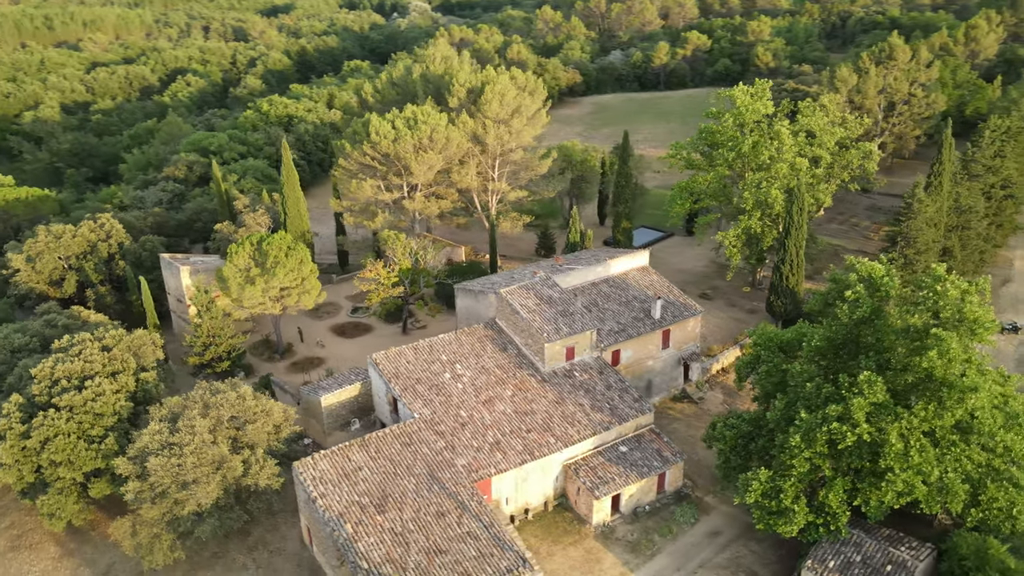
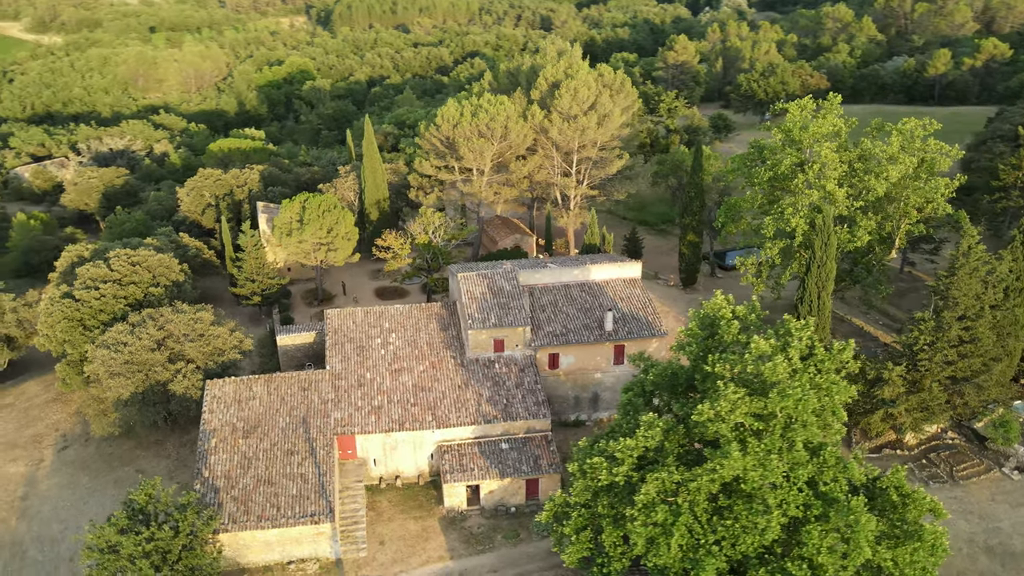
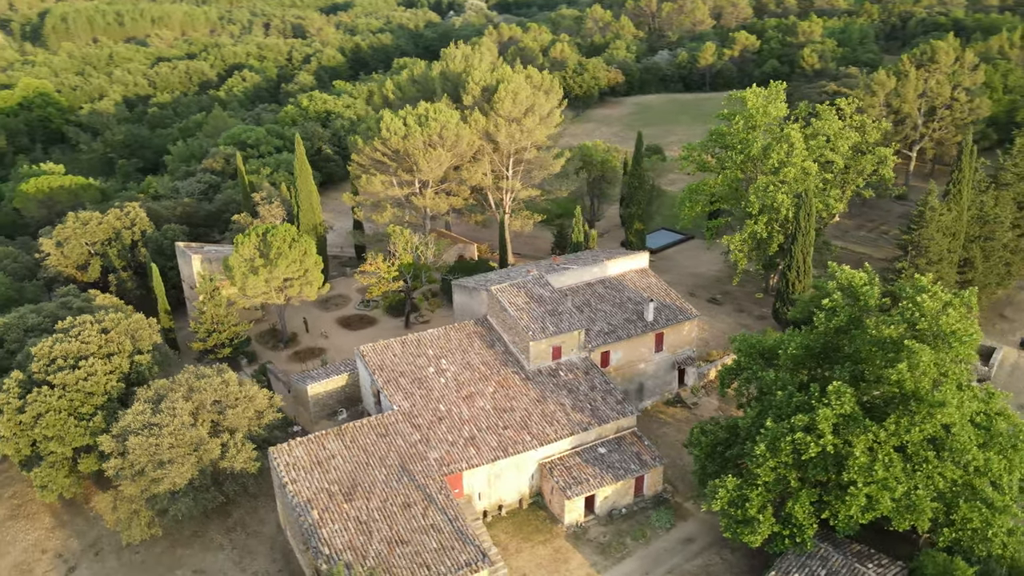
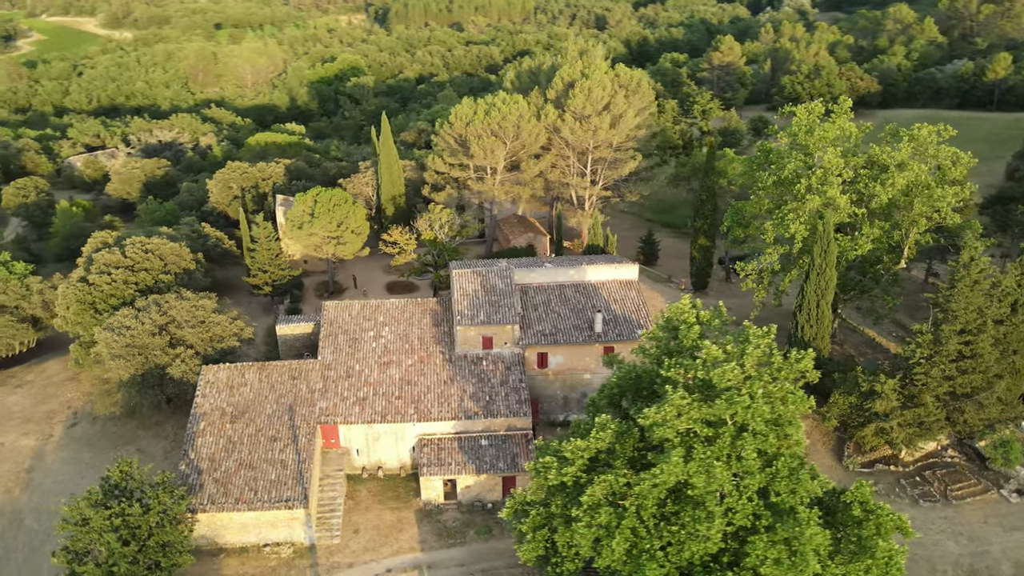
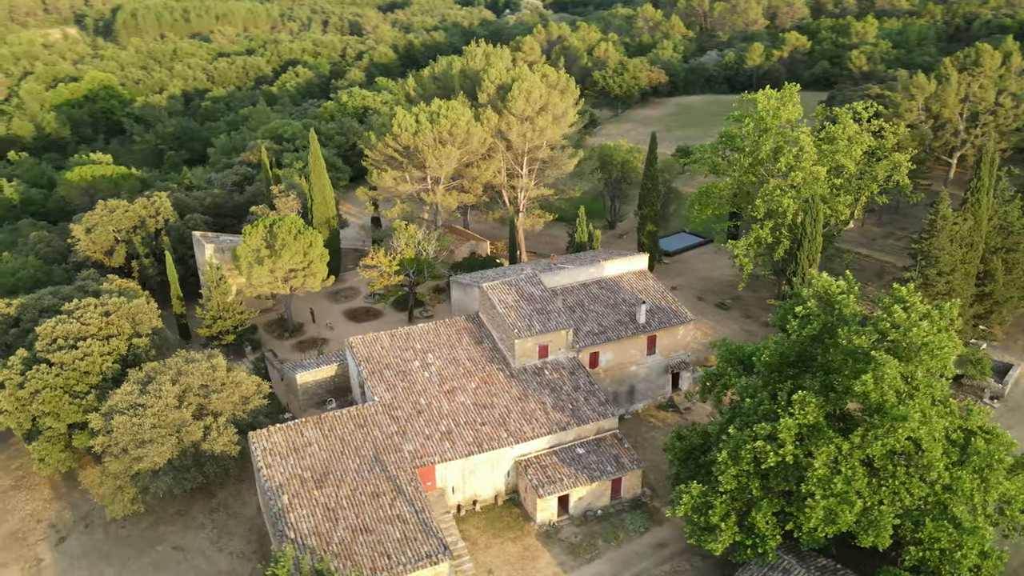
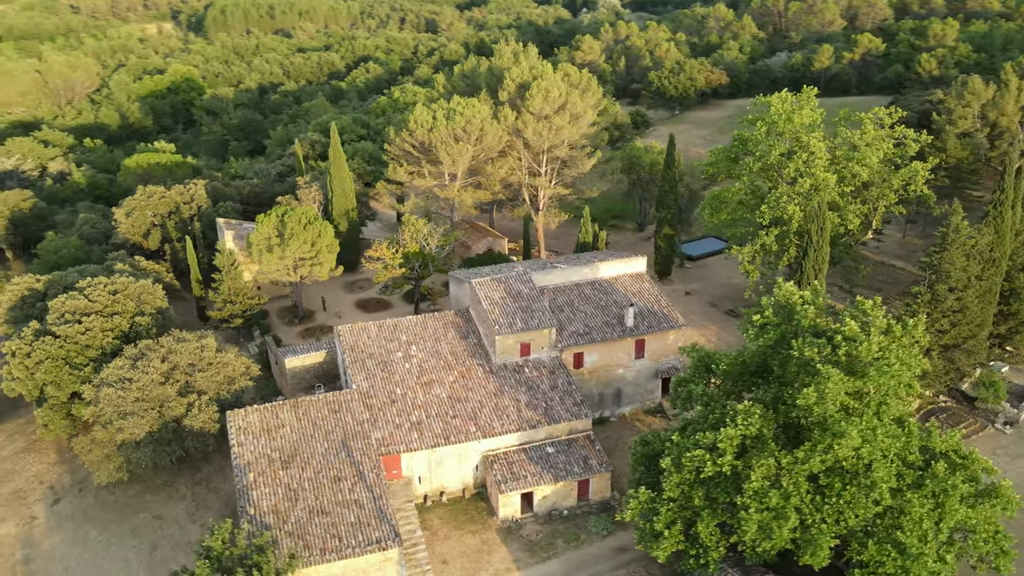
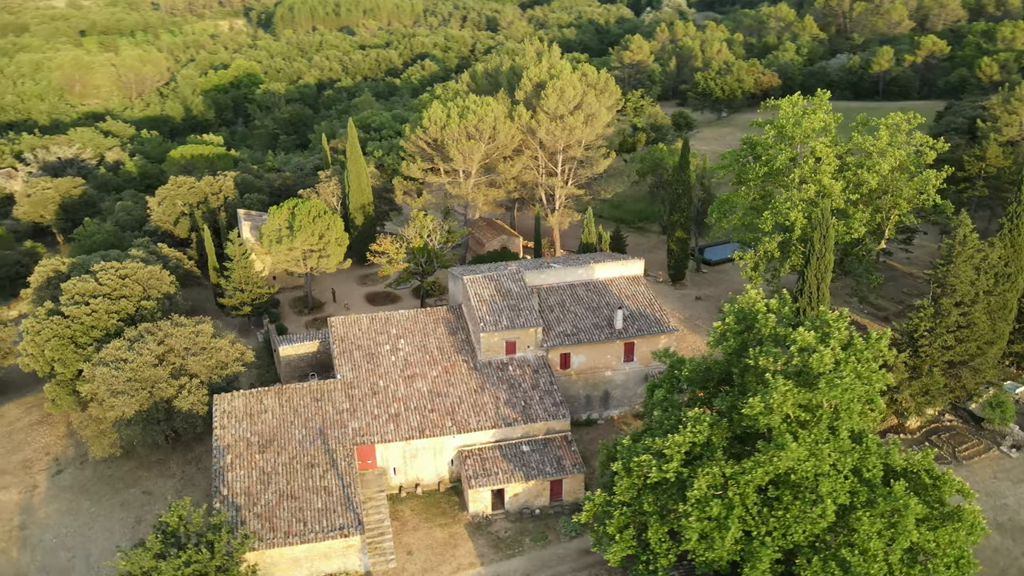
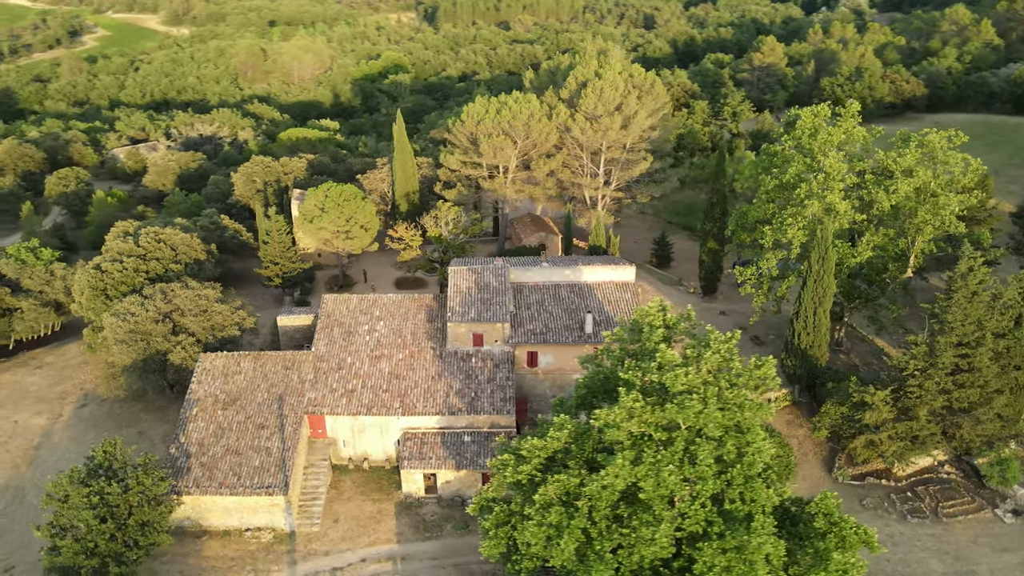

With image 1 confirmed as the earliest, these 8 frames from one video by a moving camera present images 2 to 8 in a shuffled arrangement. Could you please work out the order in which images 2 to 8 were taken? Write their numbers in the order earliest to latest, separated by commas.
3, 5, 6, 7, 2, 4, 8
